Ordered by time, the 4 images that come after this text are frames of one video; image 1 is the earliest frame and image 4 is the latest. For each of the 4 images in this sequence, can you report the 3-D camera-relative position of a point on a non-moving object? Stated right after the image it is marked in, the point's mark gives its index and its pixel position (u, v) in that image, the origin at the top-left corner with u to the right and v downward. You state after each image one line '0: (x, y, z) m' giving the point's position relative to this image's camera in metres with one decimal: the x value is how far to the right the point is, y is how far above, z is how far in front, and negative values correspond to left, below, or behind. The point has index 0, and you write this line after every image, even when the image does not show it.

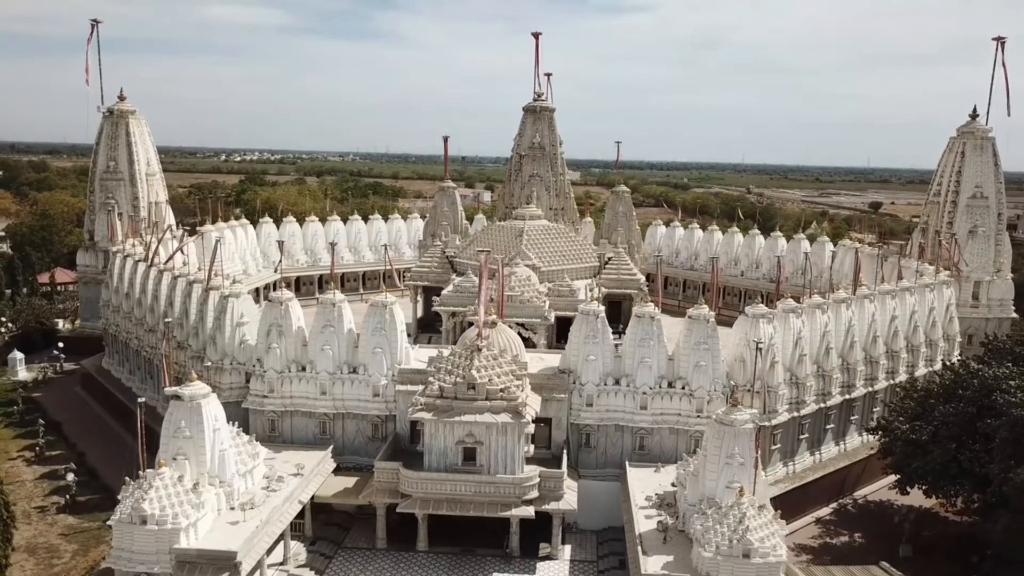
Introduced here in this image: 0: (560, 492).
0: (+1.1, -4.6, +17.9) m
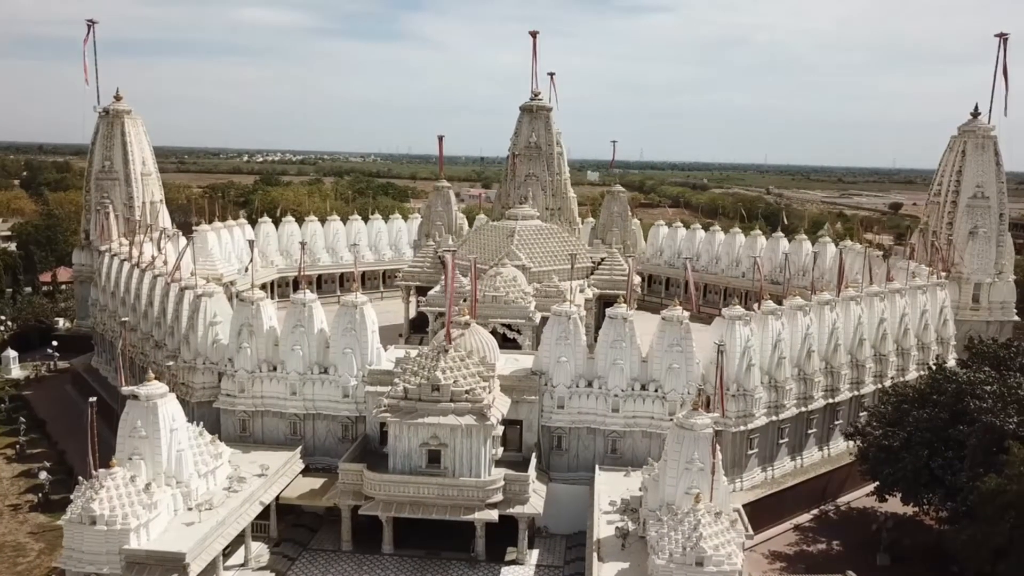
0: (+0.3, -4.7, +17.7) m
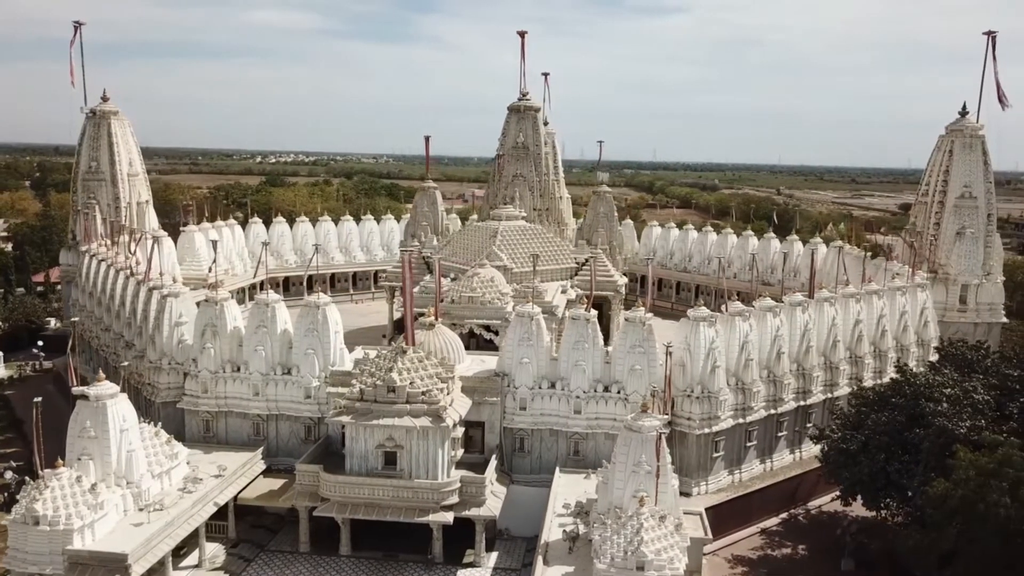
0: (-0.7, -4.7, +17.5) m
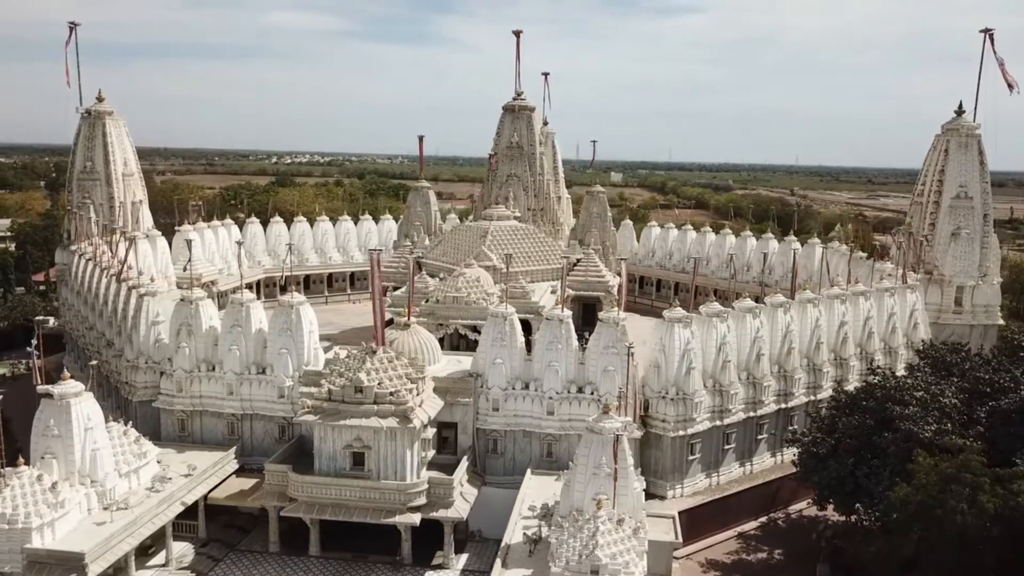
0: (-1.4, -4.7, +17.4) m
